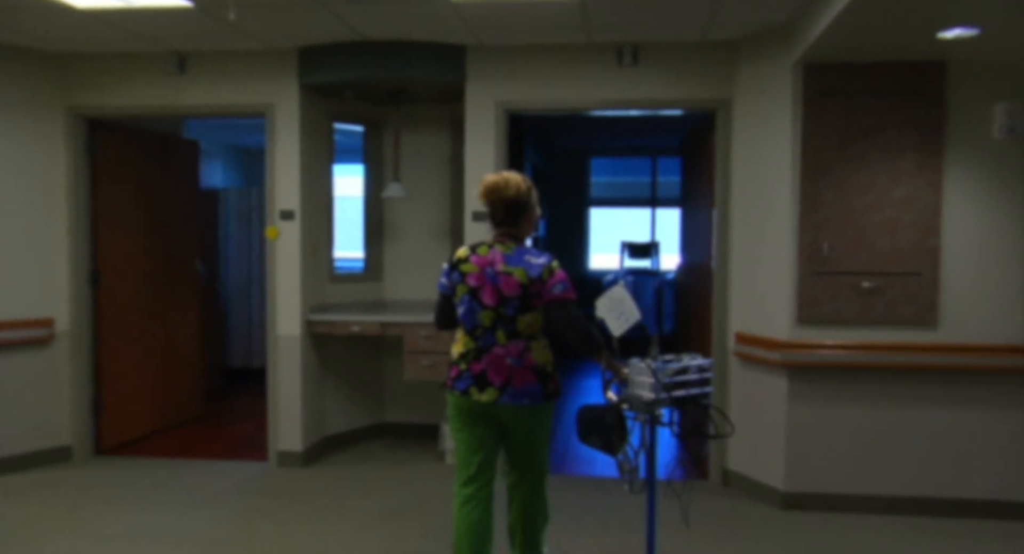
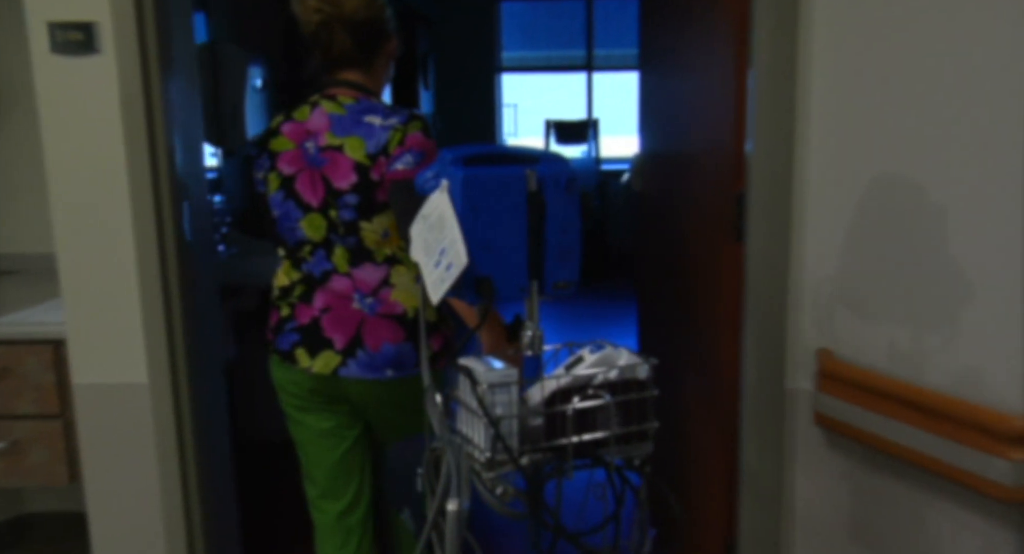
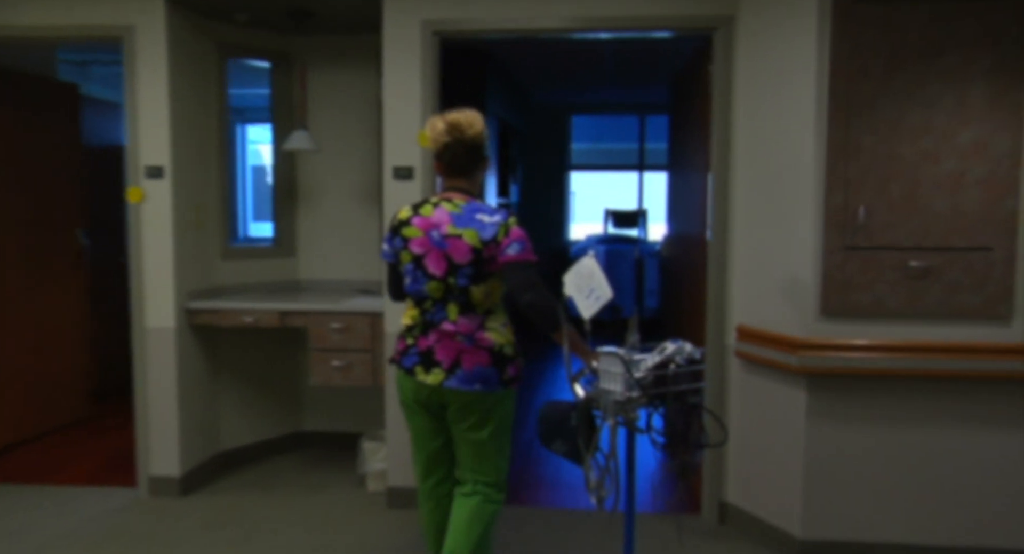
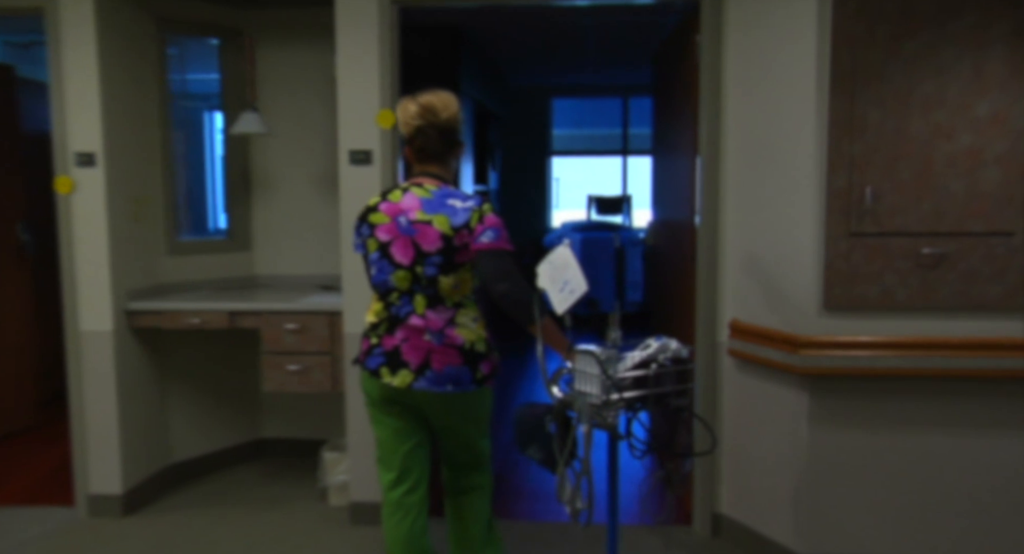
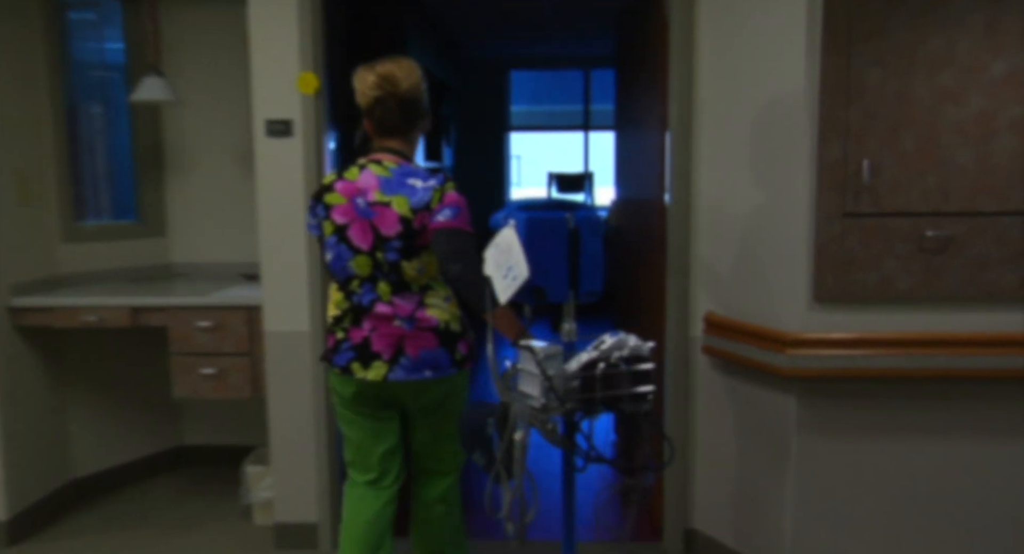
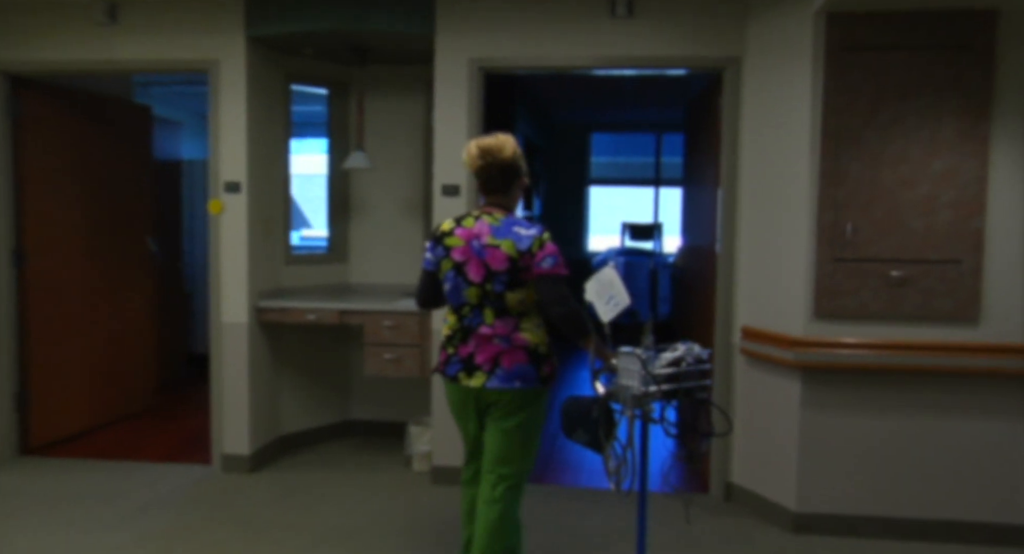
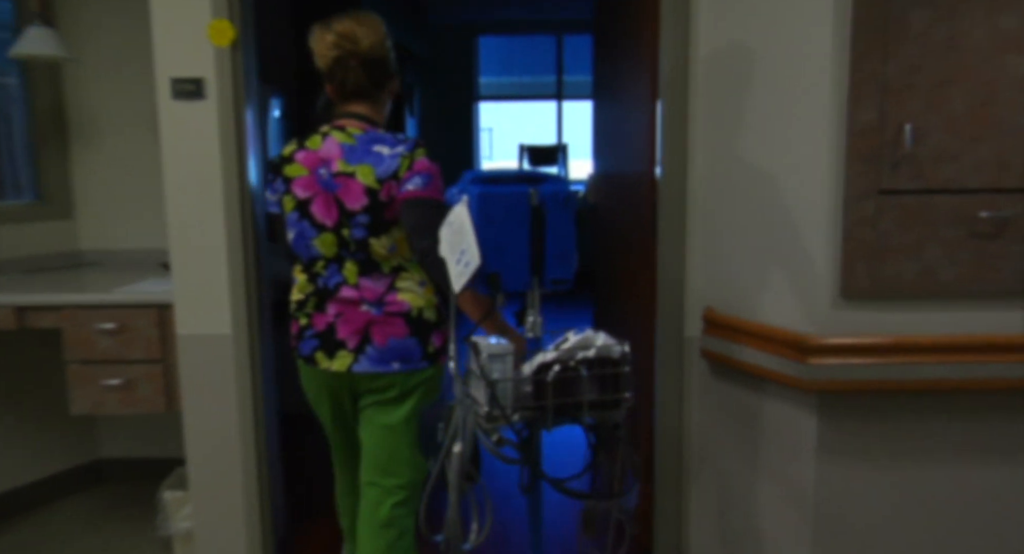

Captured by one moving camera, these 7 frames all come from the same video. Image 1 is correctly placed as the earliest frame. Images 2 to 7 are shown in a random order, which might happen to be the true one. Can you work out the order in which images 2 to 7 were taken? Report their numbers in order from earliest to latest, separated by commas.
6, 3, 4, 5, 7, 2
